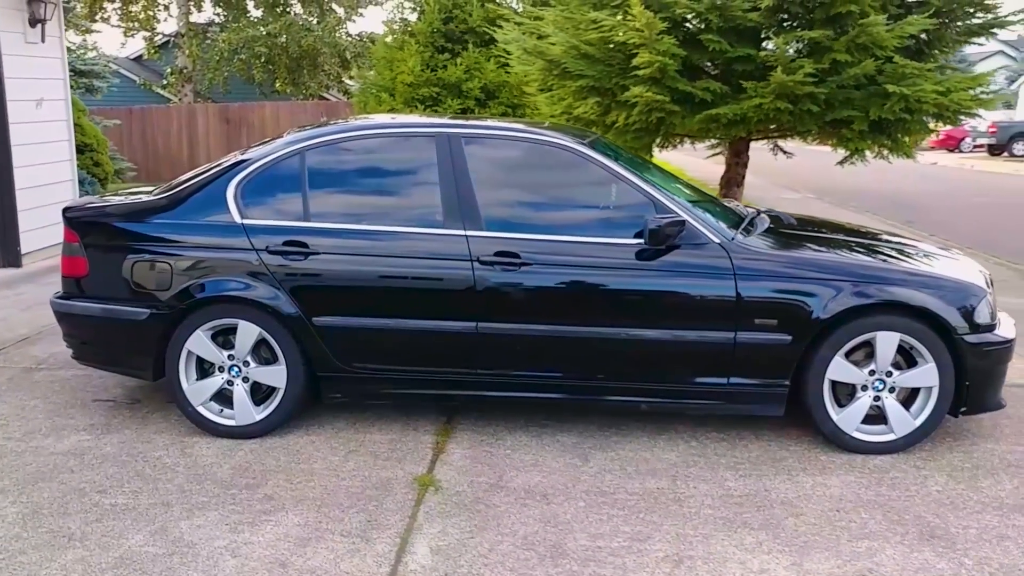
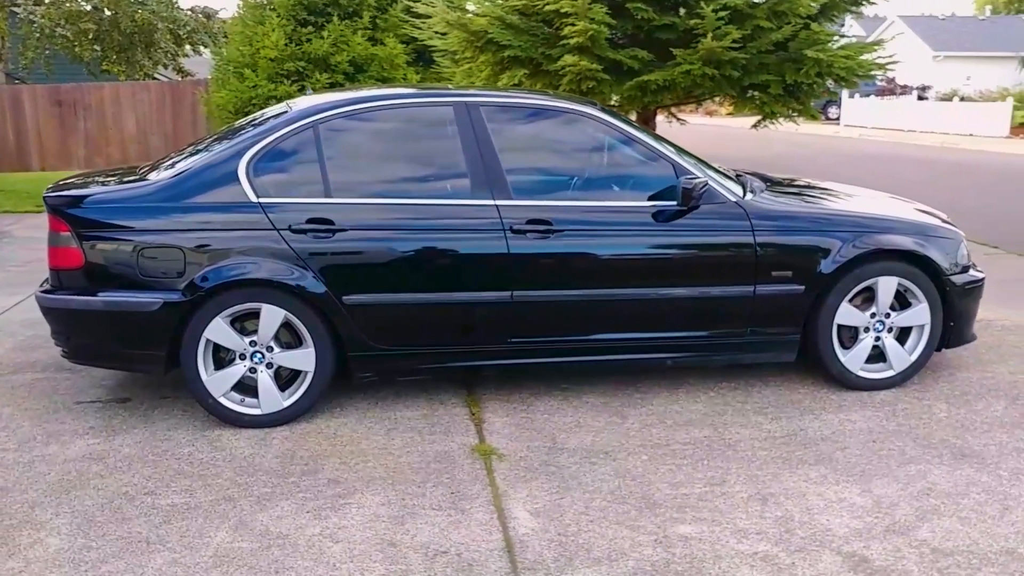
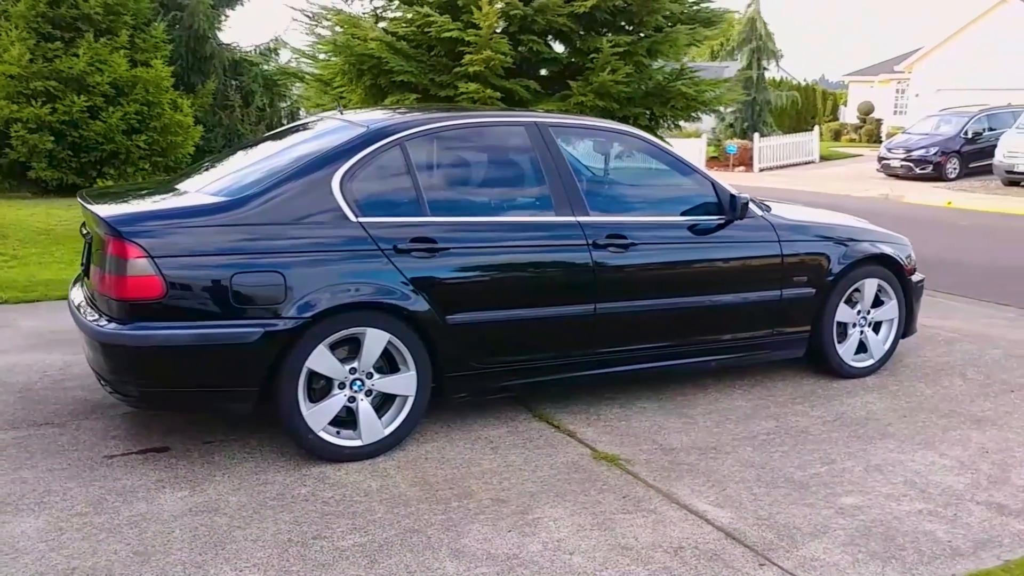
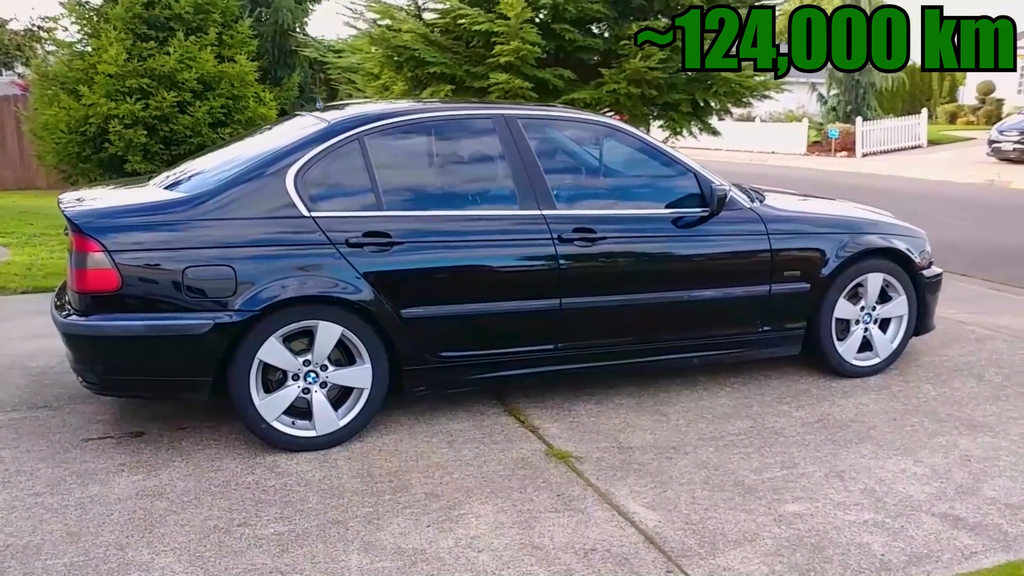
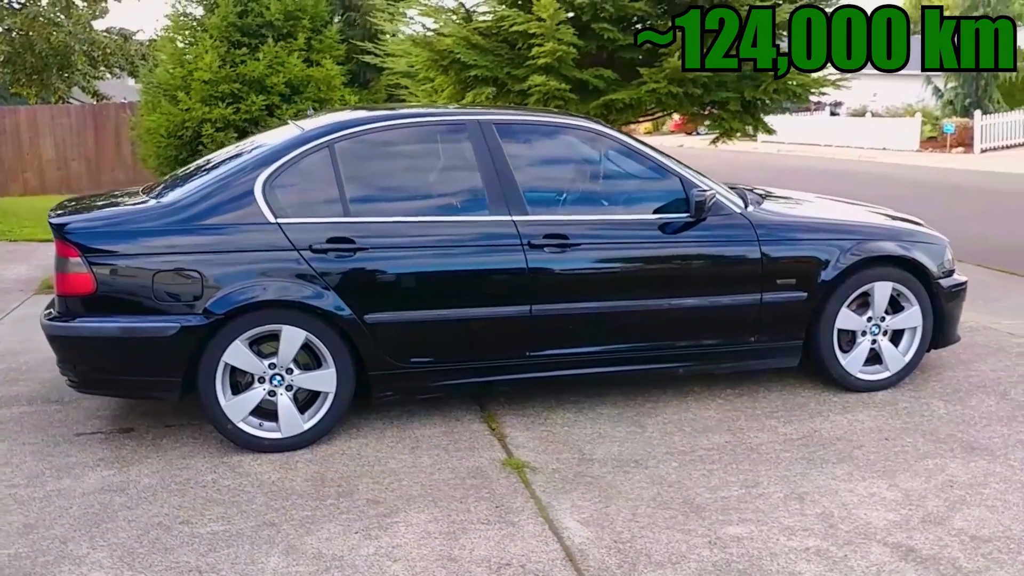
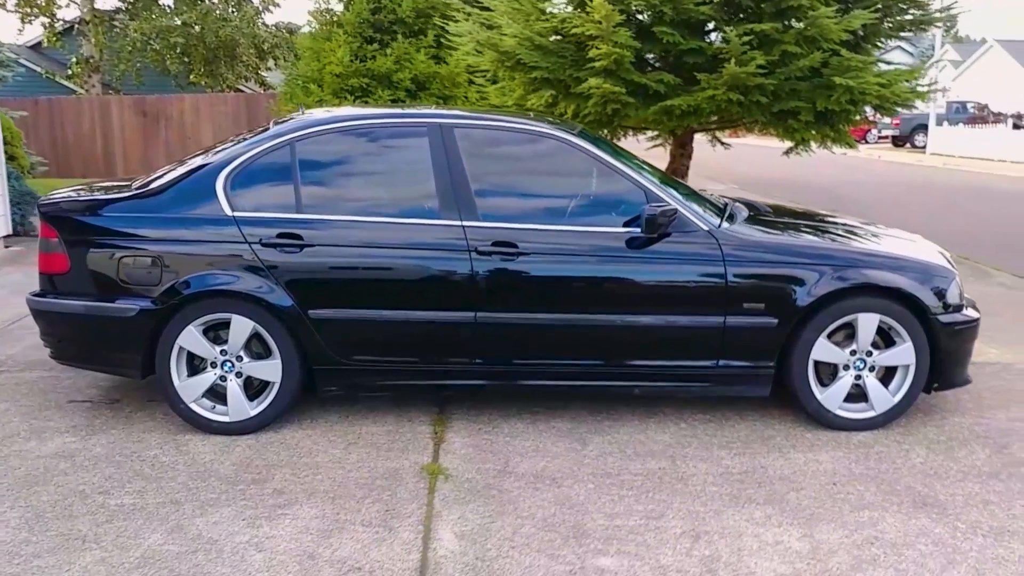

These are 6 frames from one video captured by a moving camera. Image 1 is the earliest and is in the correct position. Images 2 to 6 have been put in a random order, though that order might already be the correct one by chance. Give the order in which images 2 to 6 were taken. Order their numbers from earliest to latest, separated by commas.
6, 2, 5, 4, 3
